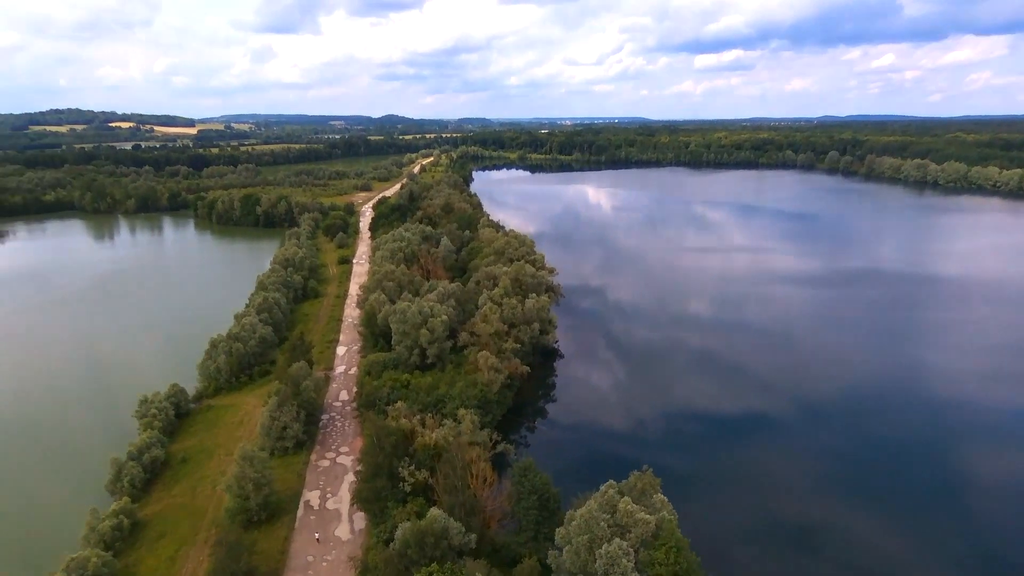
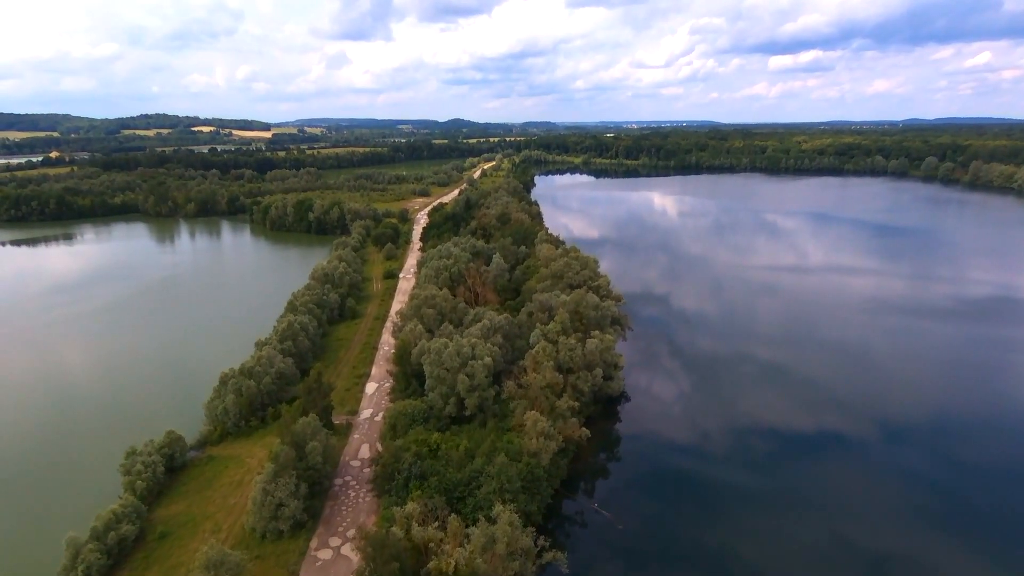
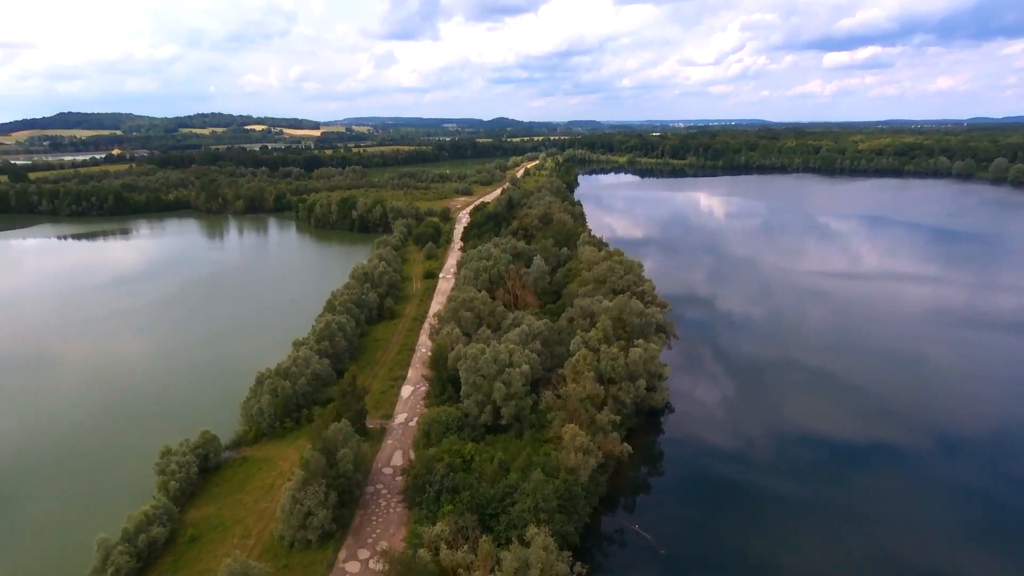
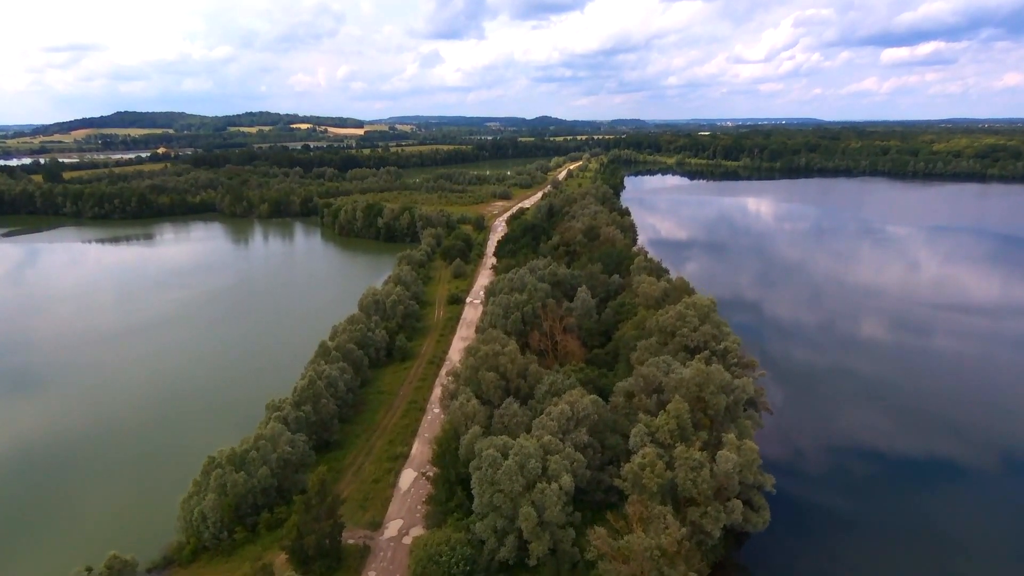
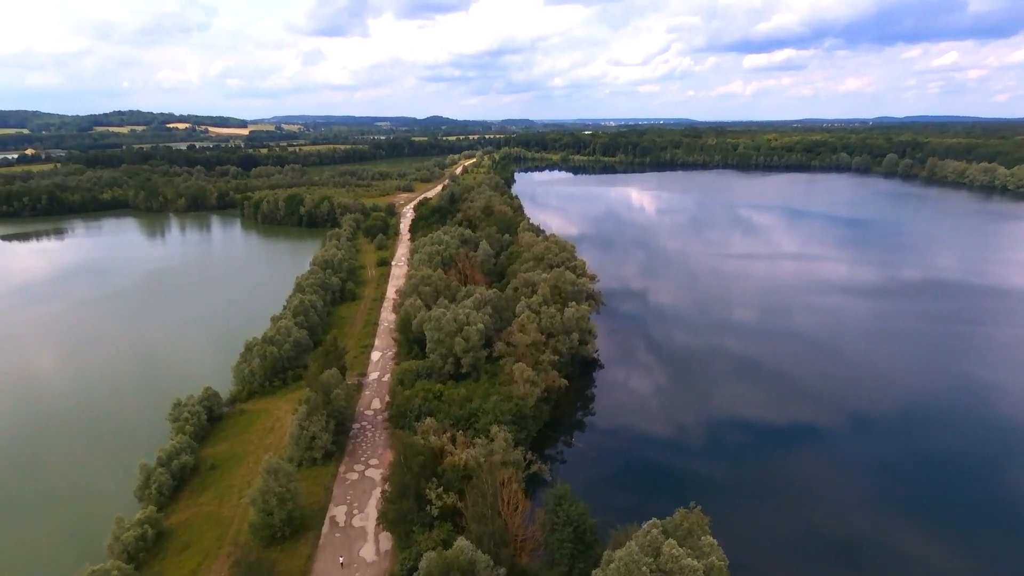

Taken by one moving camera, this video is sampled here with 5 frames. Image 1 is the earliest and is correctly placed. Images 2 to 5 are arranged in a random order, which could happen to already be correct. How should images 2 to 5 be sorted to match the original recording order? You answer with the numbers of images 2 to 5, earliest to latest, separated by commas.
5, 2, 3, 4
